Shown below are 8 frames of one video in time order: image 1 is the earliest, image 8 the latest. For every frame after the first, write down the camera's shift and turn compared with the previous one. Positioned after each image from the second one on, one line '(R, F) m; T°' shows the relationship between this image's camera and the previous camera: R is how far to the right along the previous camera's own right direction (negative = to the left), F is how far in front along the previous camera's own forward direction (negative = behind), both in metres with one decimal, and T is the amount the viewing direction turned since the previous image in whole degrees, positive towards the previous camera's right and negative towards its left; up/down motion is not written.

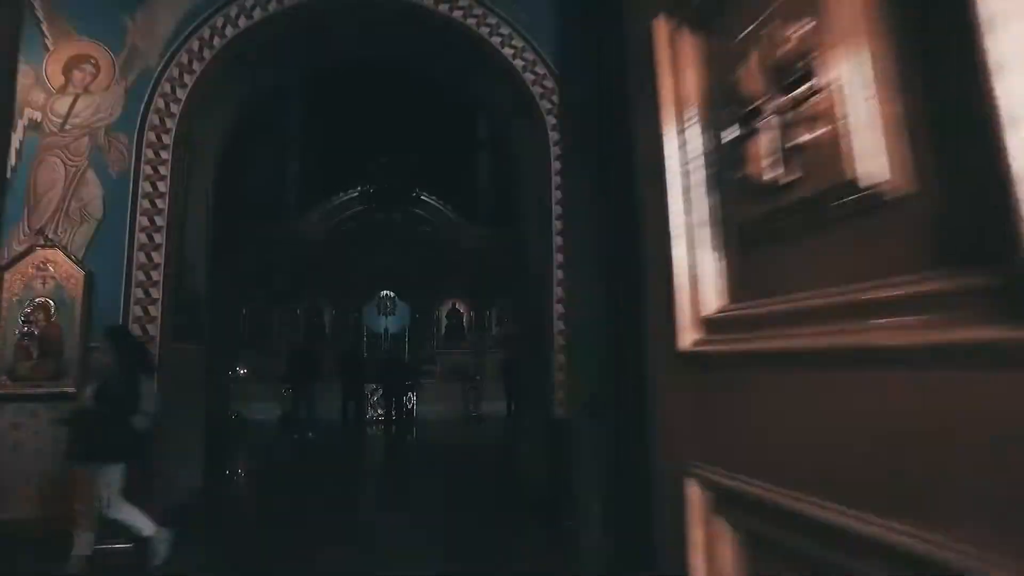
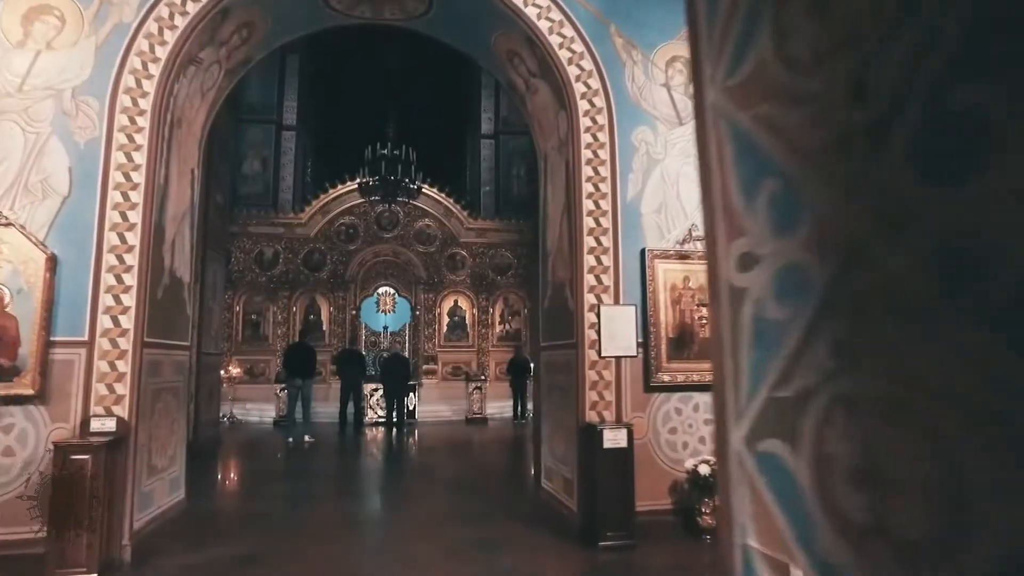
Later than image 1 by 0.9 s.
(-0.3, +0.6) m; 0°
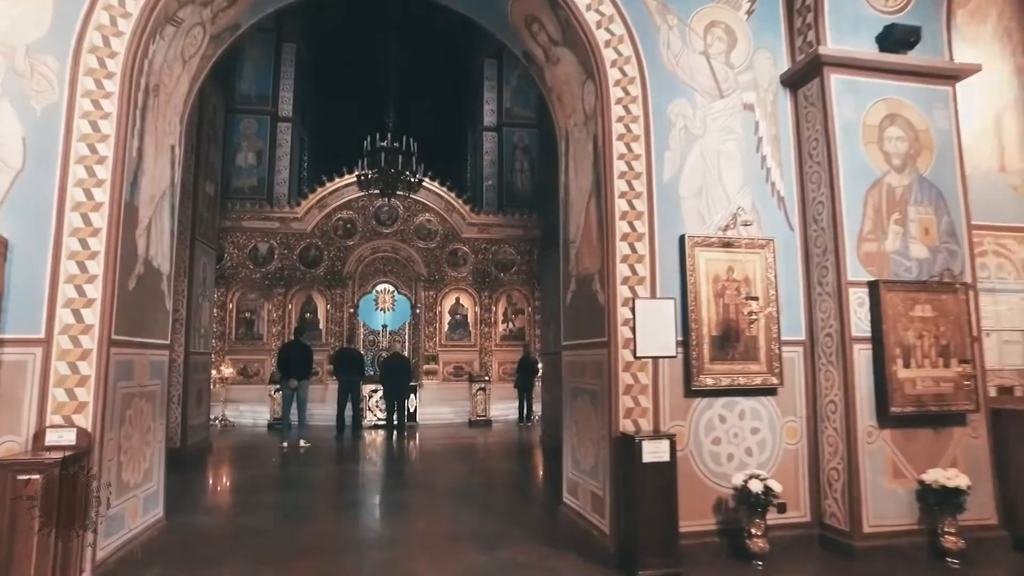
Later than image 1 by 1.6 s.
(-0.2, +0.6) m; 0°
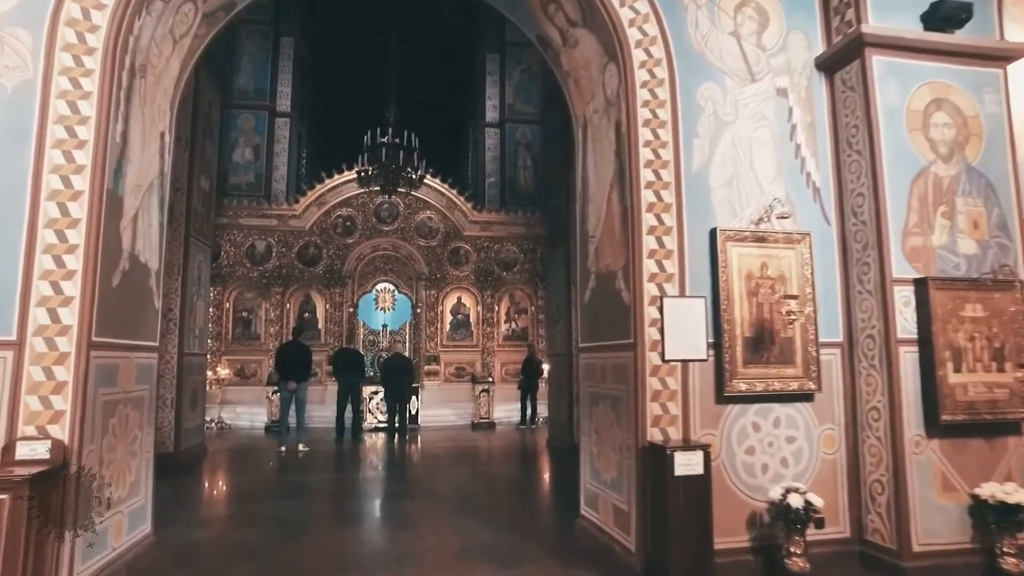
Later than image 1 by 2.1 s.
(-0.1, +0.3) m; 0°
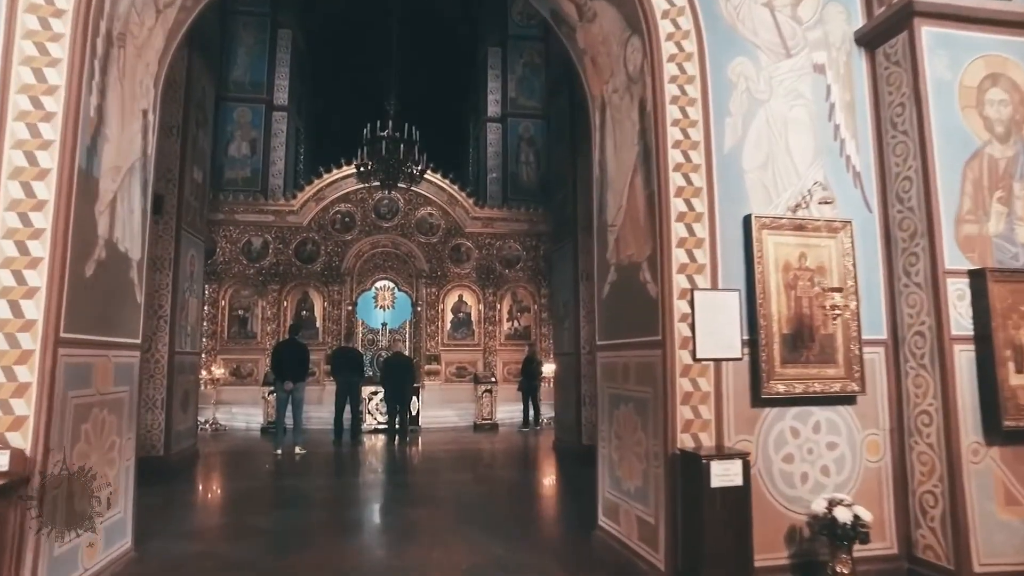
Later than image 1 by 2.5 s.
(-0.1, +0.3) m; 0°
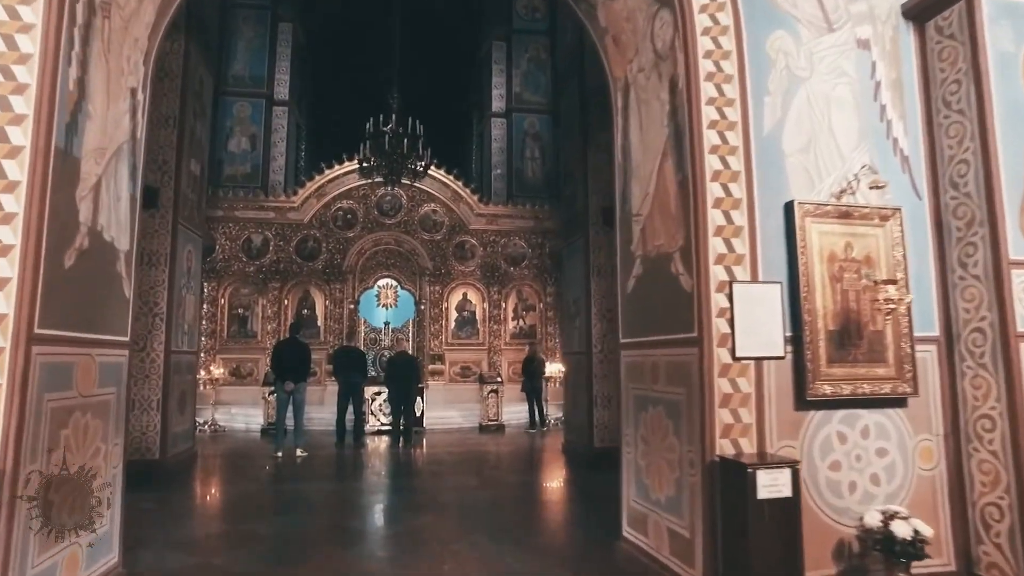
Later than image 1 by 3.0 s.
(-0.1, +0.3) m; 0°
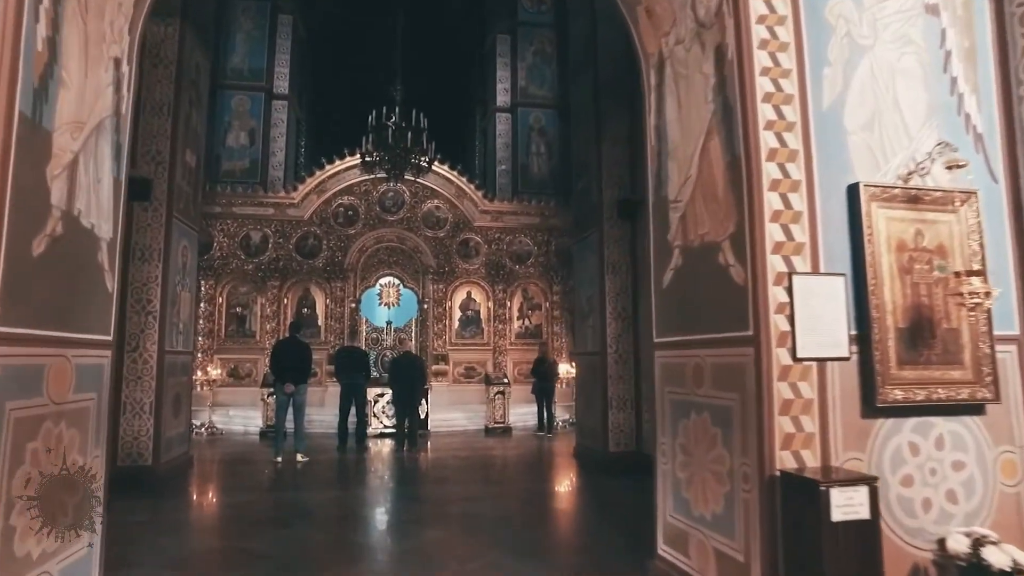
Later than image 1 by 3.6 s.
(-0.2, +0.4) m; 0°
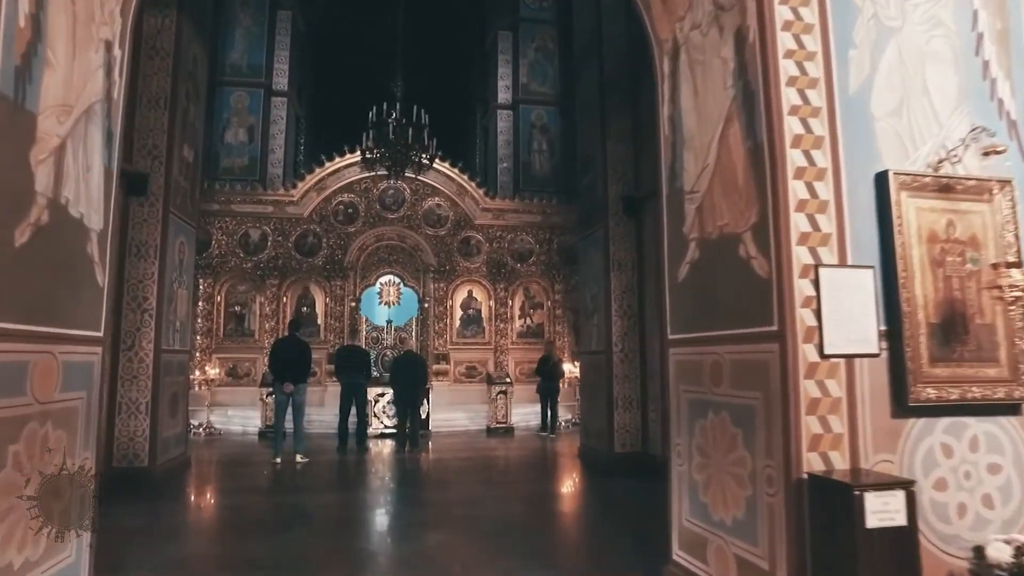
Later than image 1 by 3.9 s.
(-0.1, +0.1) m; 0°
